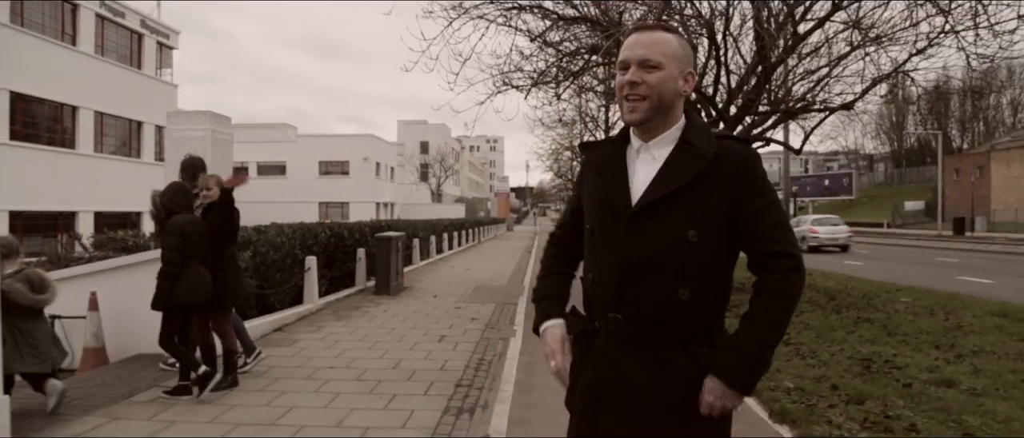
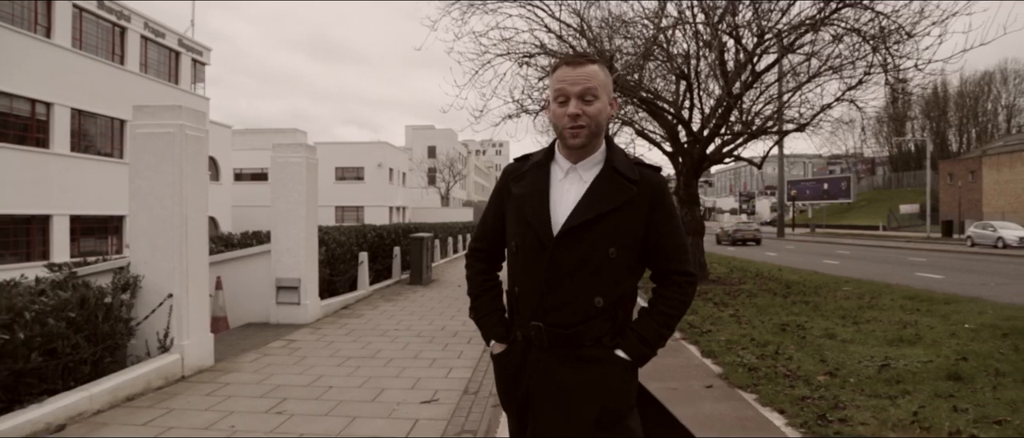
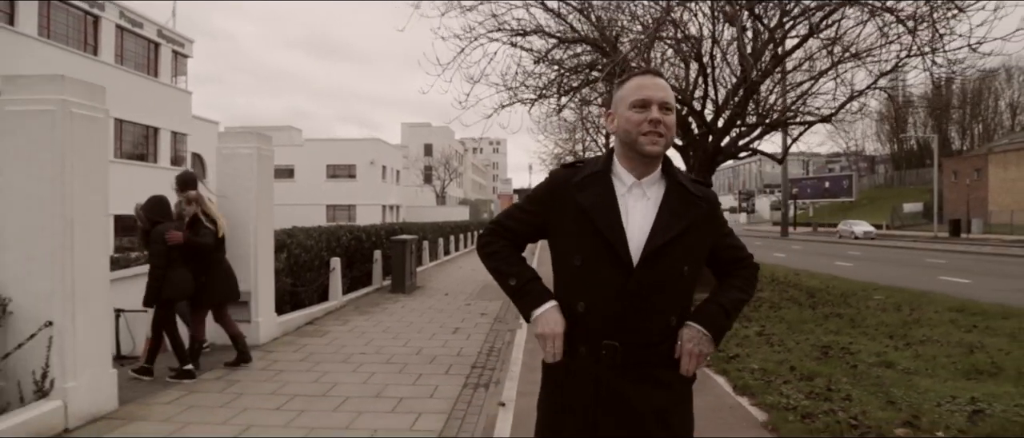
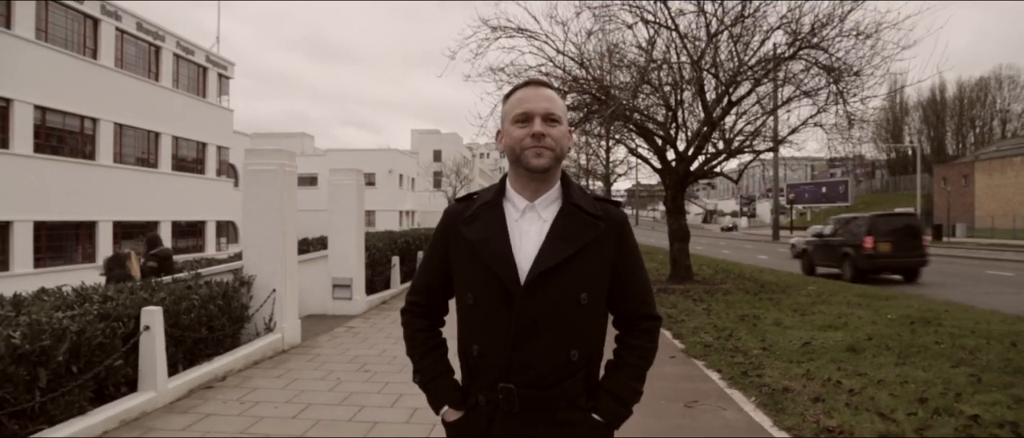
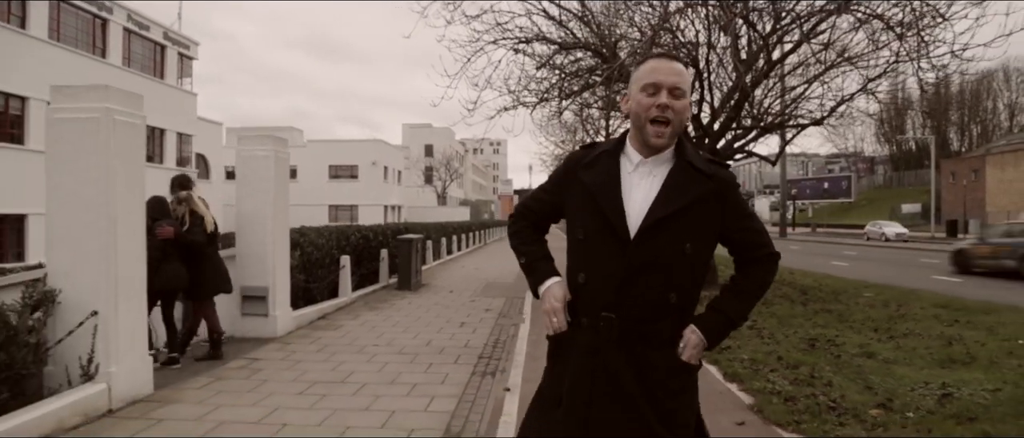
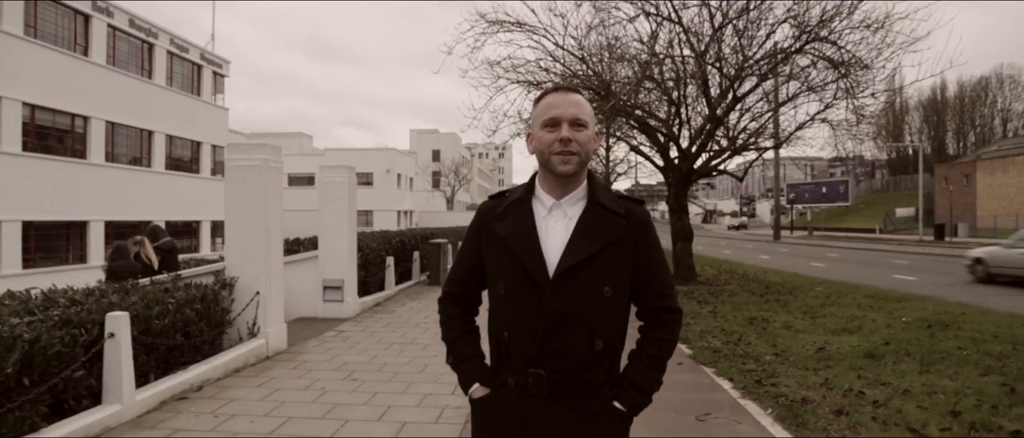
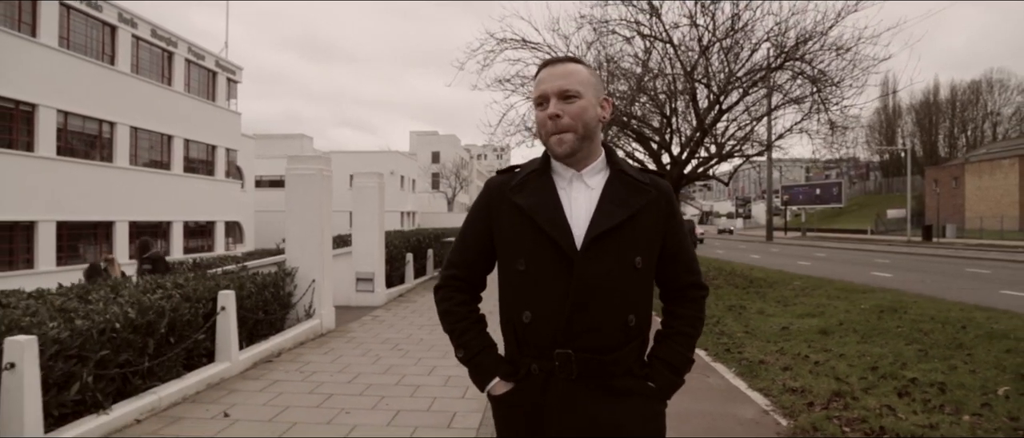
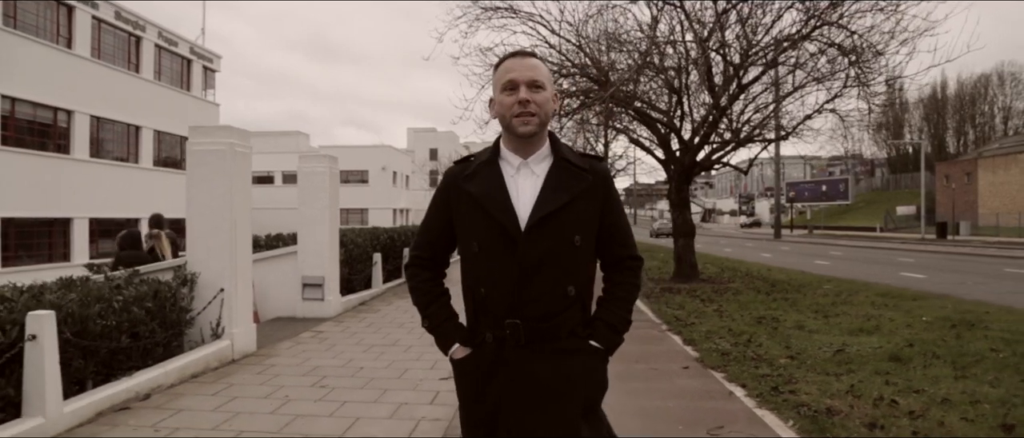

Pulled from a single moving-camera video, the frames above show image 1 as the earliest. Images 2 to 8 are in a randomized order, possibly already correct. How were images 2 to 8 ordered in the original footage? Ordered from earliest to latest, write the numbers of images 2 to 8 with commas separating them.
3, 5, 2, 8, 6, 4, 7
